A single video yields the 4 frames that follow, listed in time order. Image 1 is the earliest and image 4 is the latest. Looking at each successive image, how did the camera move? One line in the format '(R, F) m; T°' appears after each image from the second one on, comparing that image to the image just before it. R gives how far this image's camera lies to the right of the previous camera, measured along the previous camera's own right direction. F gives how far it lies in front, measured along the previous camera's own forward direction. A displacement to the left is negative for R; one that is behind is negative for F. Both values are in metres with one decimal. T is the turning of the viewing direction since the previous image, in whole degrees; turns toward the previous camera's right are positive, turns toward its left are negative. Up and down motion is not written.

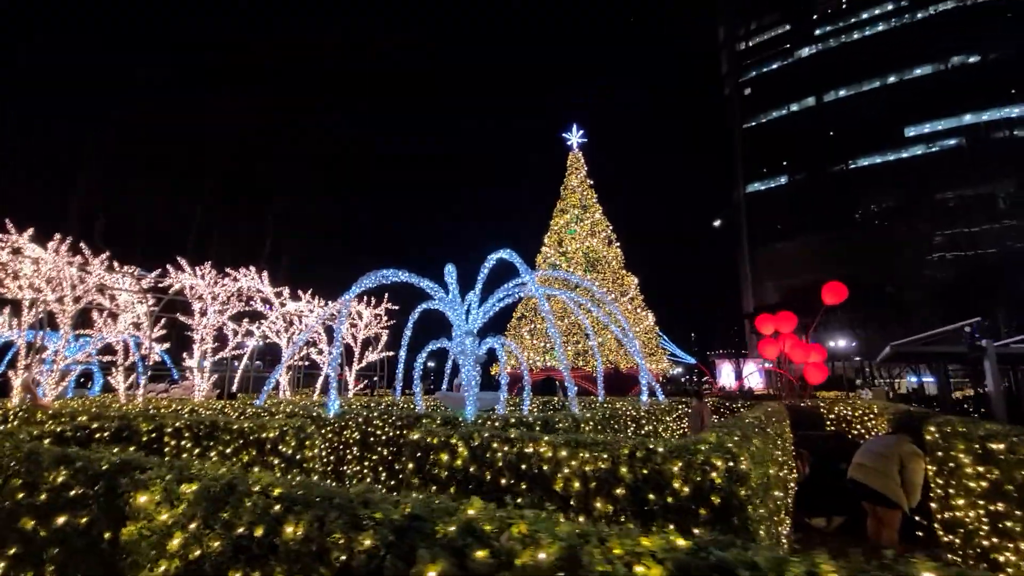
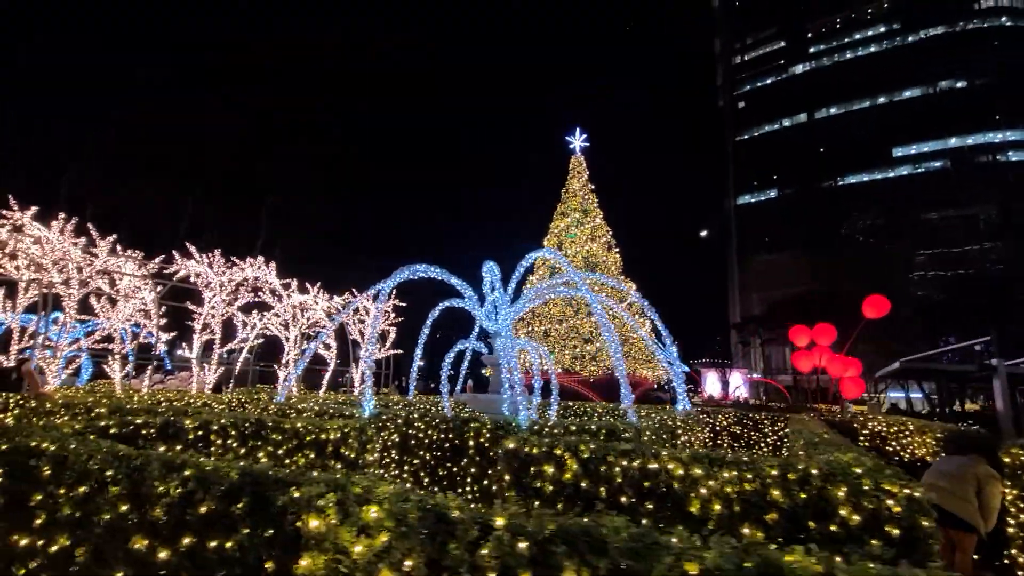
(-0.9, +0.4) m; +2°
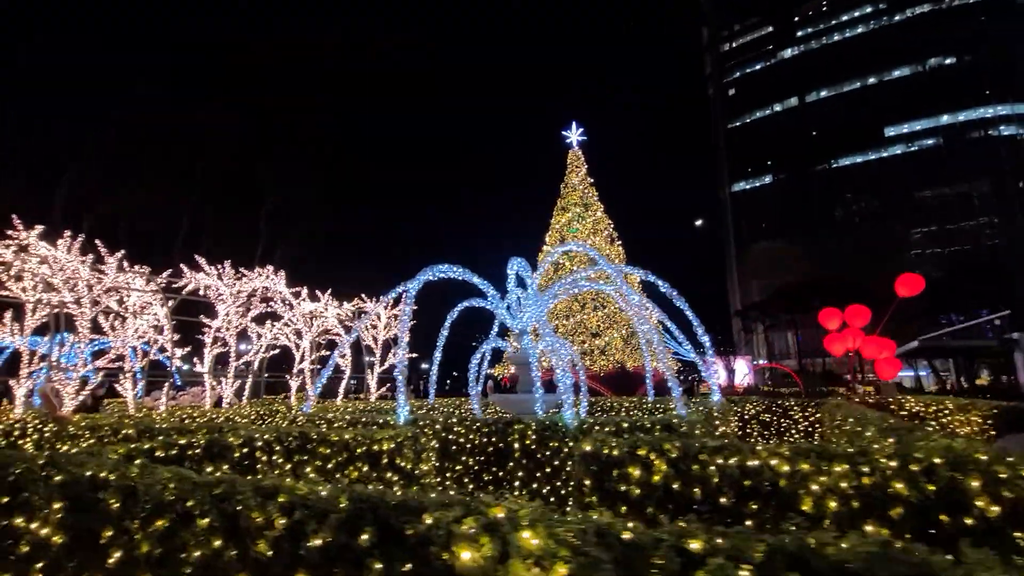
(-0.5, +0.2) m; 0°
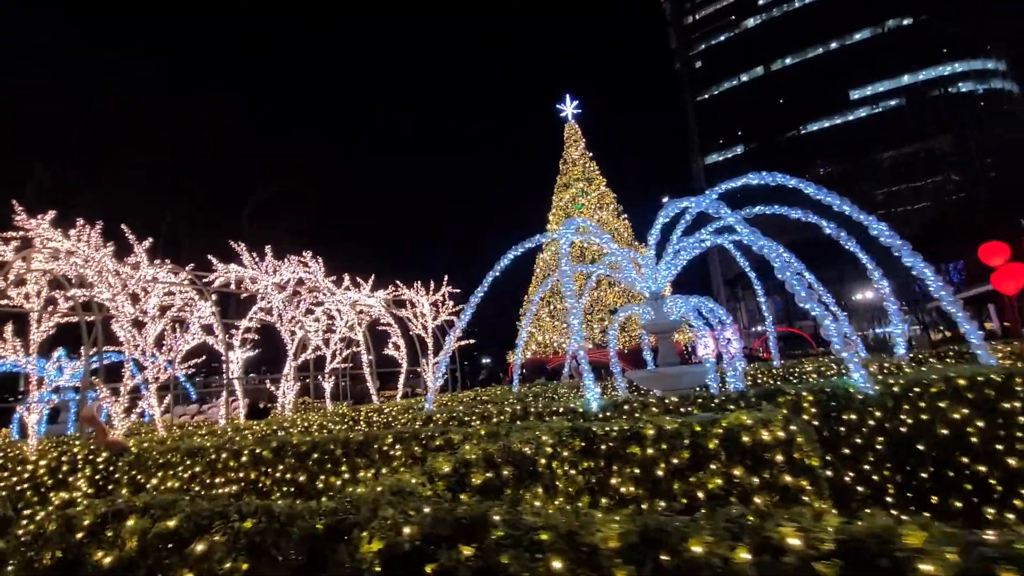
(-2.7, +1.6) m; +3°
